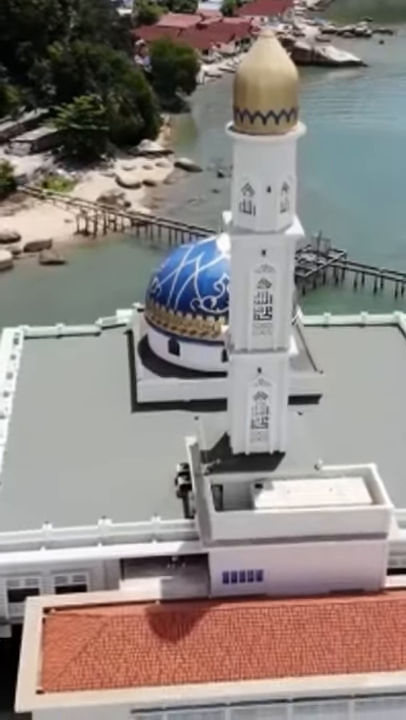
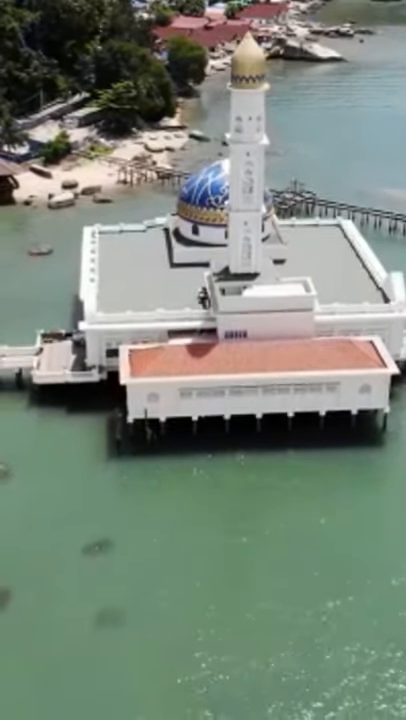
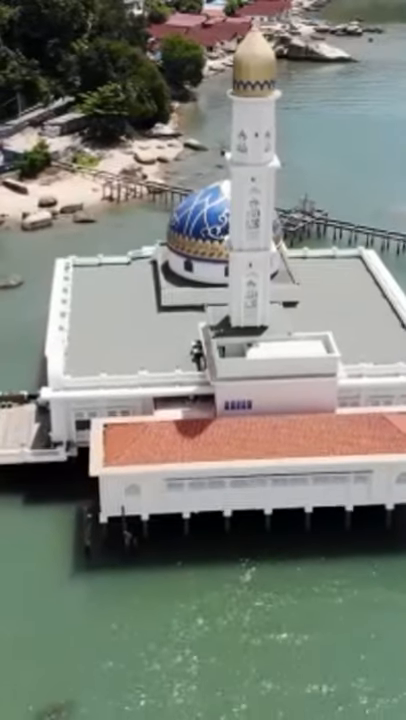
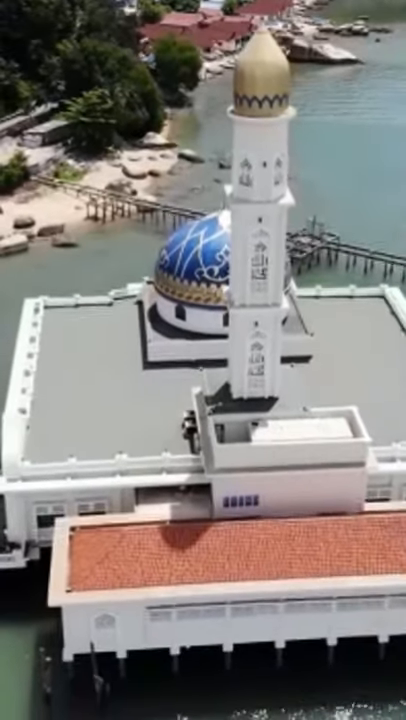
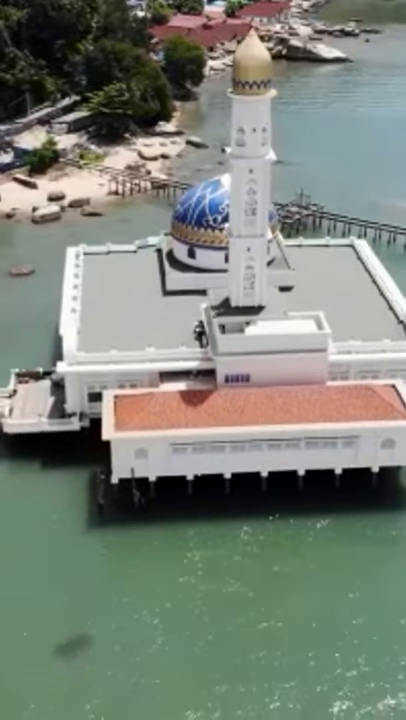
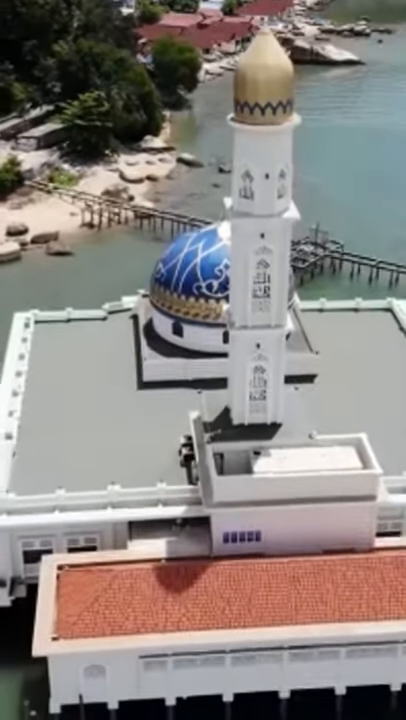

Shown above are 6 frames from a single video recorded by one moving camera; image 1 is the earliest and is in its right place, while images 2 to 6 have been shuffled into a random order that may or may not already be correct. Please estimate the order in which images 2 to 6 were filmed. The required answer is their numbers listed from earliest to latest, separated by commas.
6, 4, 3, 5, 2
